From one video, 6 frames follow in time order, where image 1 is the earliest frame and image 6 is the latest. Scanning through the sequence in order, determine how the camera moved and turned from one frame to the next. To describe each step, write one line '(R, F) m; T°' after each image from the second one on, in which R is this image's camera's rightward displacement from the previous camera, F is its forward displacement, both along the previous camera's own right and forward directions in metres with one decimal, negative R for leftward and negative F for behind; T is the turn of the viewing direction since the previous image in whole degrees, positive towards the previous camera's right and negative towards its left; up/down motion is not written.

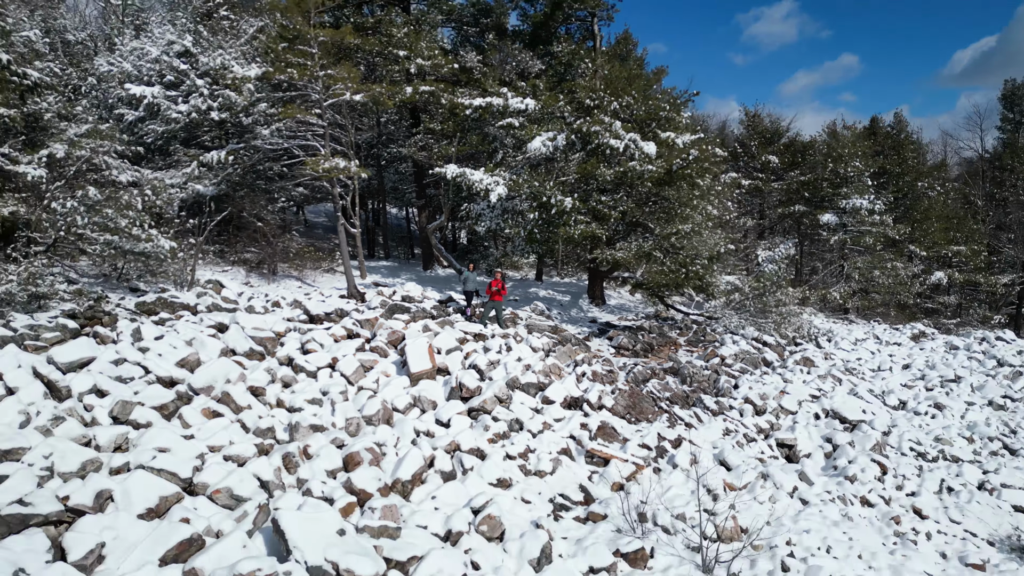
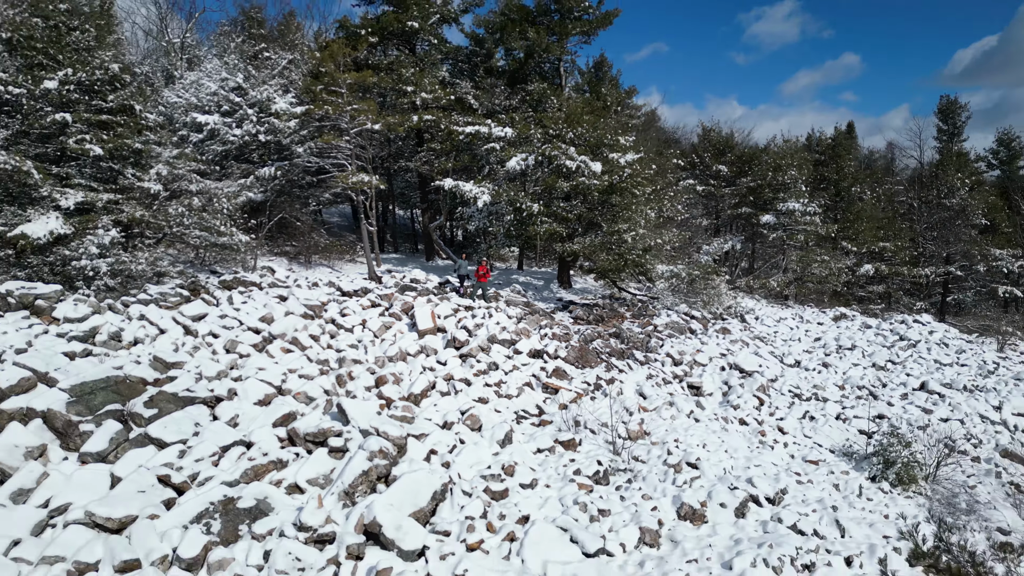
(+0.3, -2.5) m; 0°
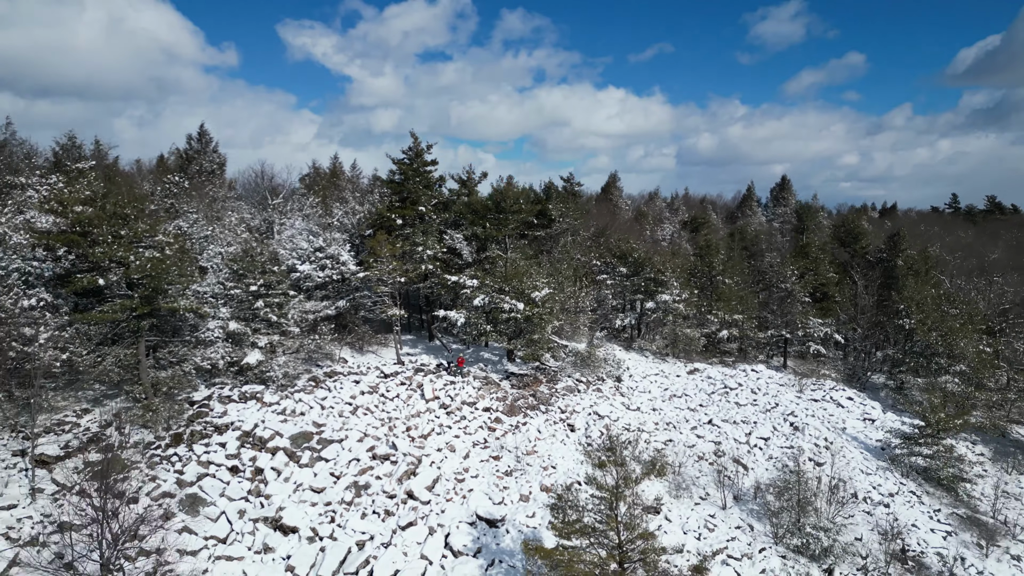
(+1.1, -8.7) m; 0°
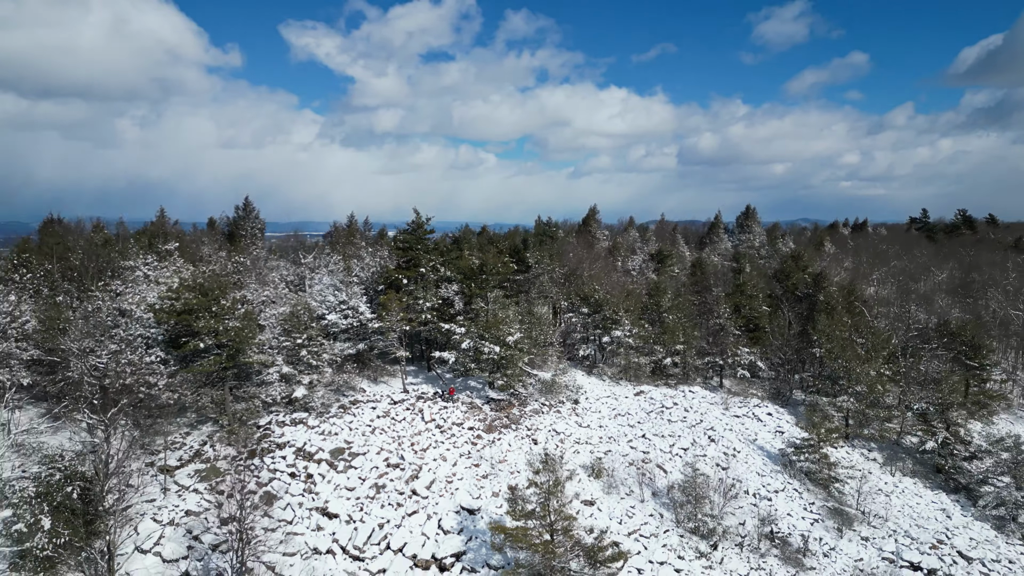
(+0.9, -6.1) m; 0°
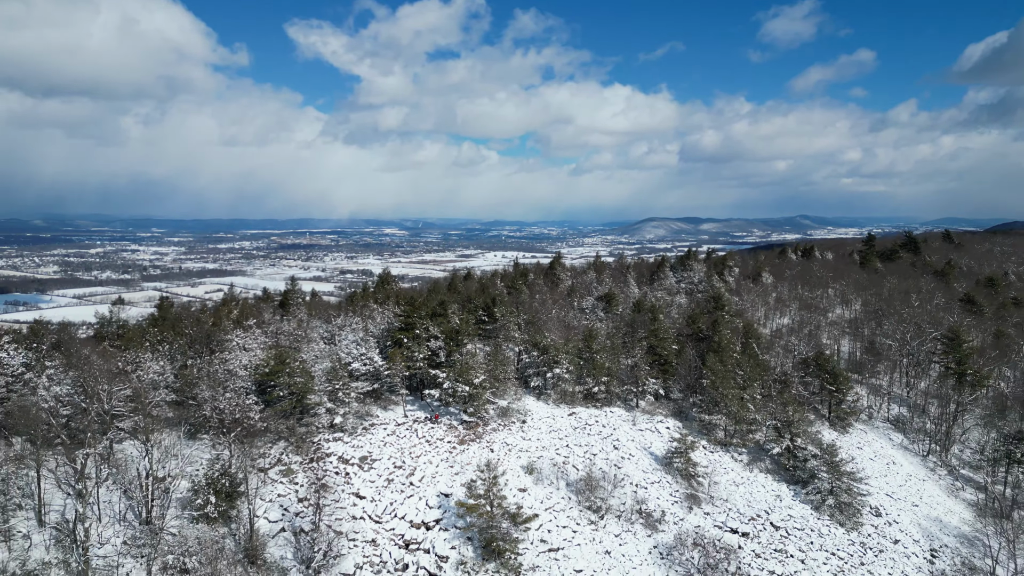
(+2.2, -12.4) m; 0°
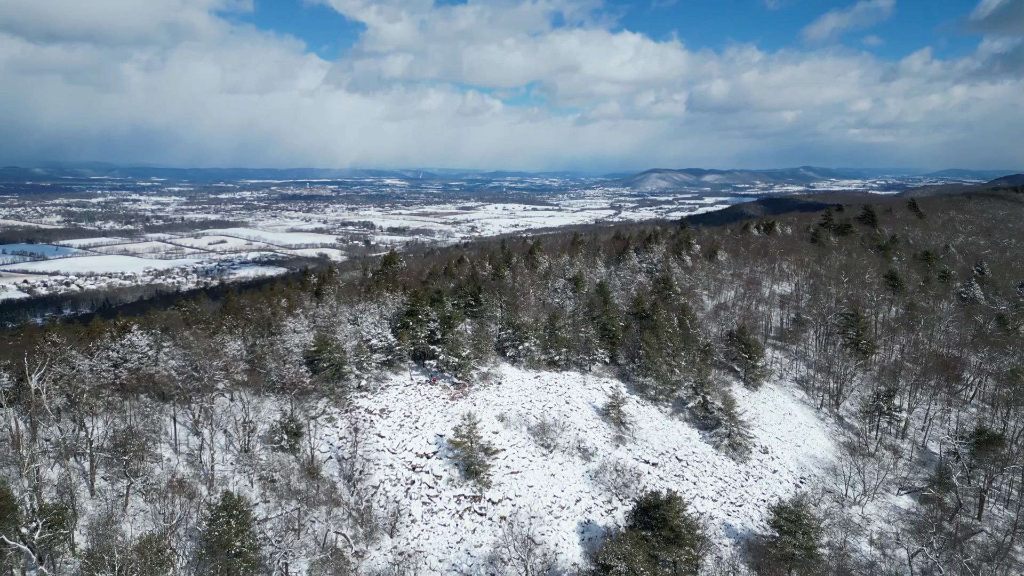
(+2.0, -13.1) m; 0°
